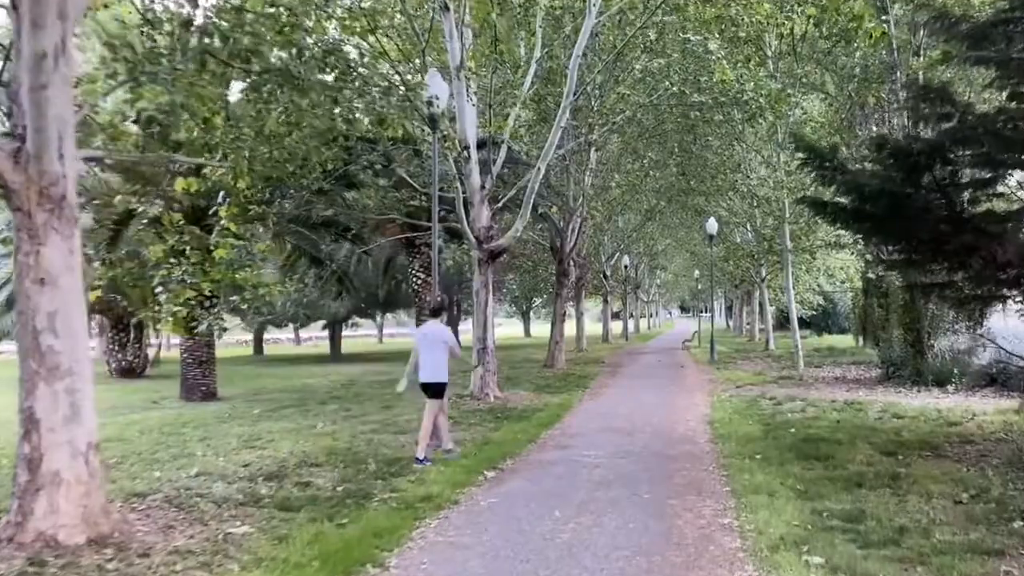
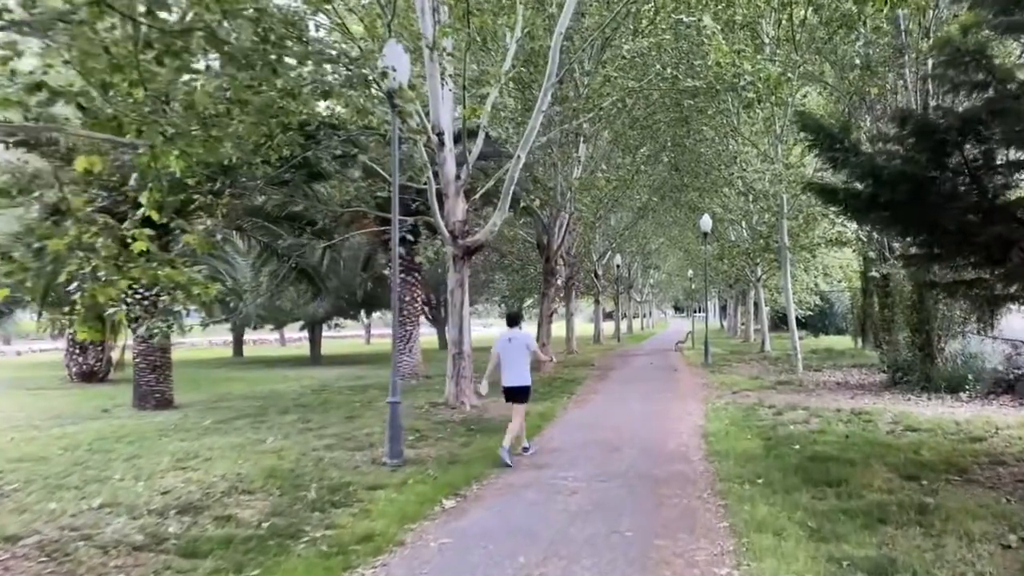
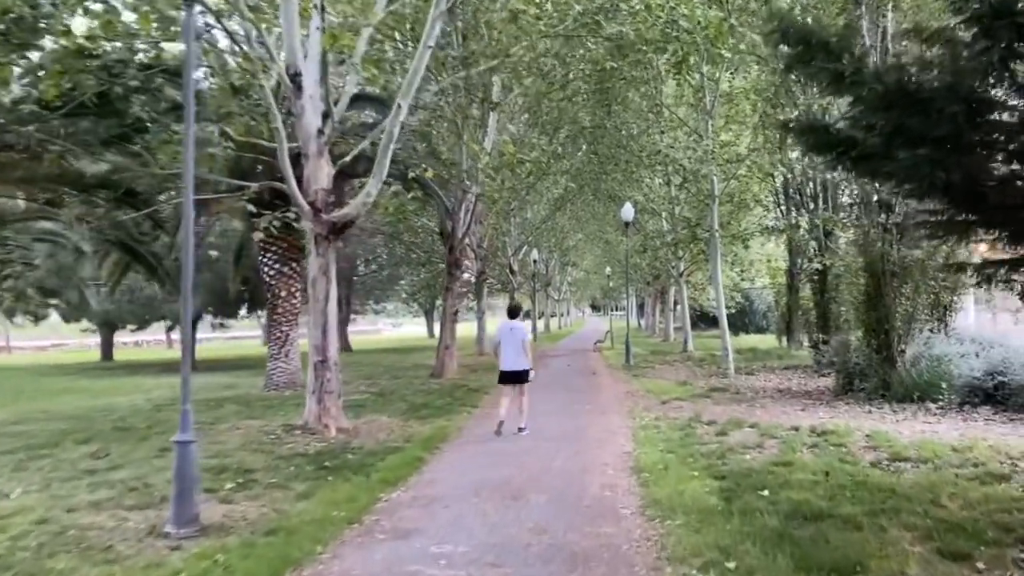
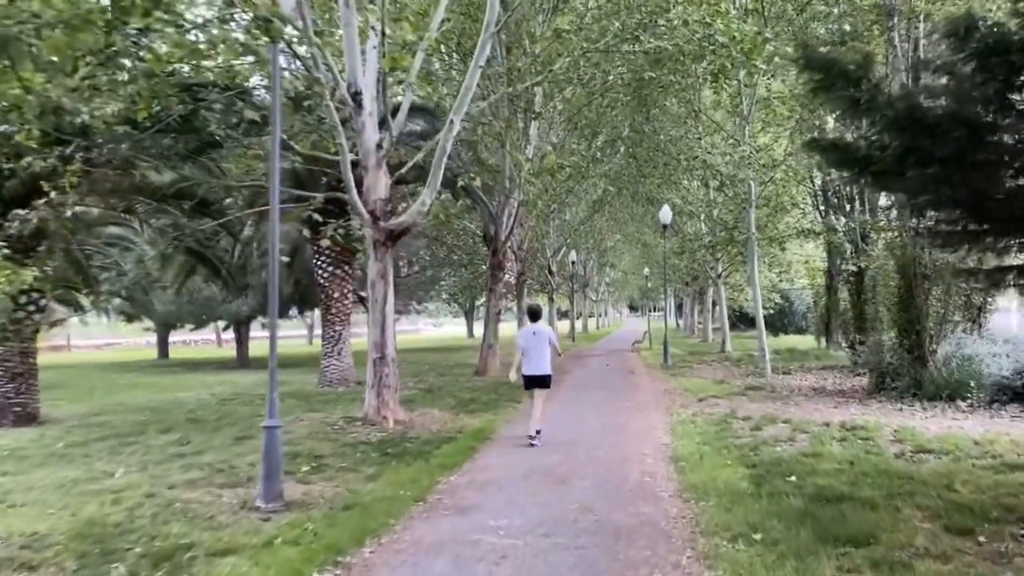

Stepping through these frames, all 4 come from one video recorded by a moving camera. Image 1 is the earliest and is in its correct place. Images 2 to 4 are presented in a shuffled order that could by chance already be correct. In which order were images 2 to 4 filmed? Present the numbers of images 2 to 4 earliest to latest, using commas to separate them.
2, 4, 3
